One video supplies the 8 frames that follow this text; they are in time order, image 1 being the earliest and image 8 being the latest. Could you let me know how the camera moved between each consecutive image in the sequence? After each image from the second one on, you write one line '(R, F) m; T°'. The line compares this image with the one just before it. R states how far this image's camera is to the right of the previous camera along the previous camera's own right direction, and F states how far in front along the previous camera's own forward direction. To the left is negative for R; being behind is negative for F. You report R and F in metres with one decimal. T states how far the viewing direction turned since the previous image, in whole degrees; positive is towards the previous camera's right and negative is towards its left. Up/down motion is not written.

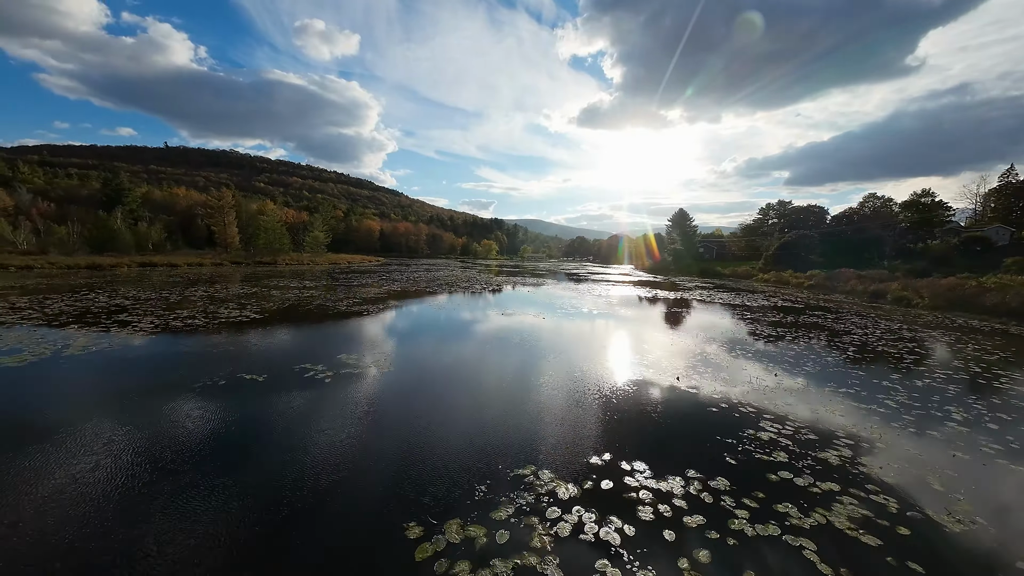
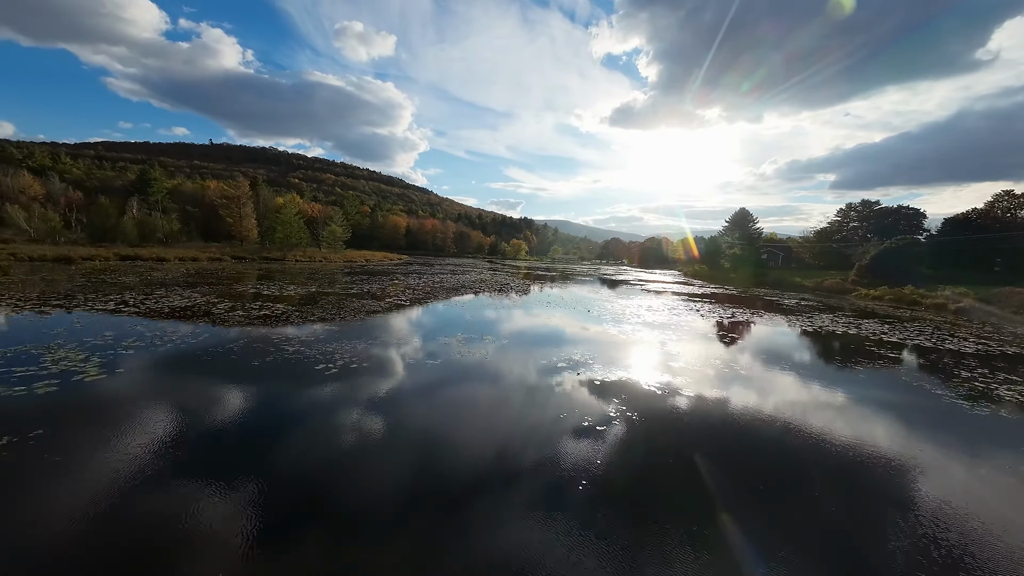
(-0.2, +1.0) m; -4°
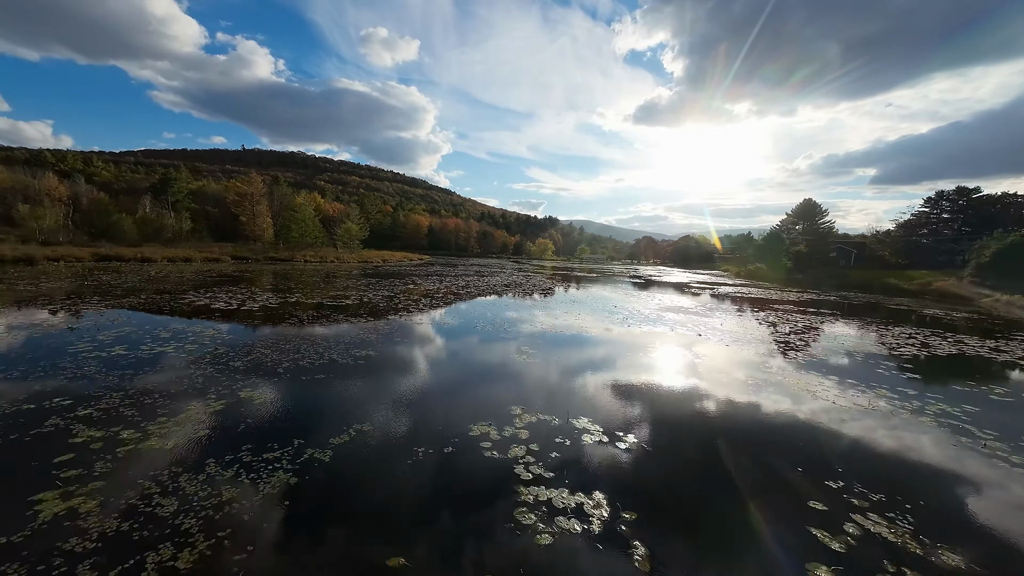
(-0.2, +0.9) m; -3°
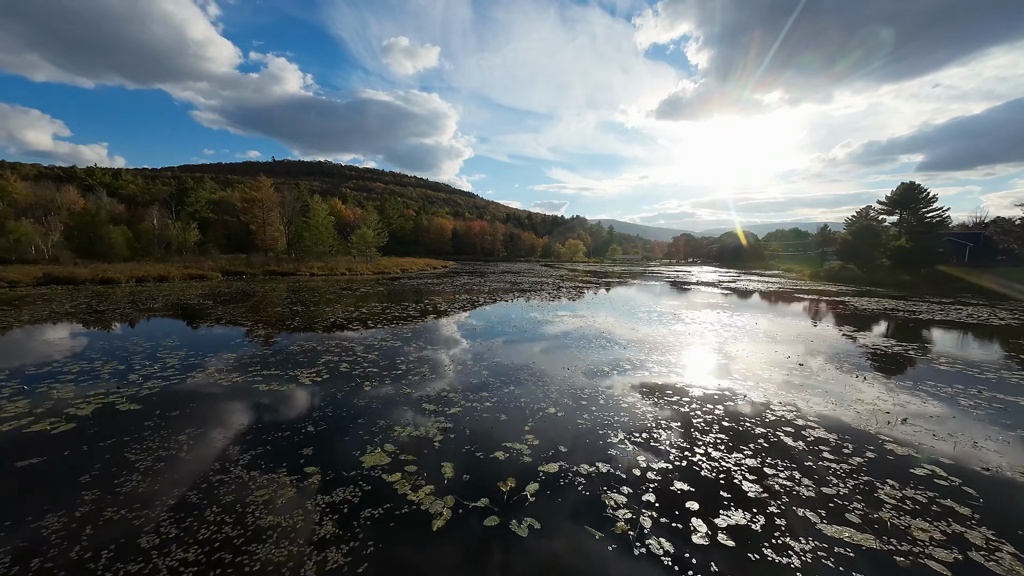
(-0.3, +1.0) m; -4°
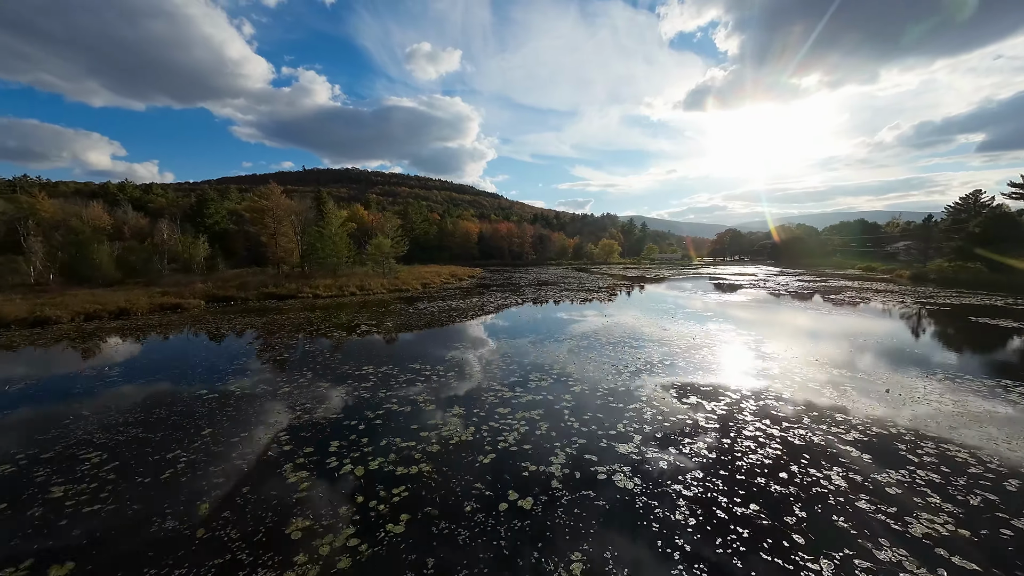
(-0.2, +1.0) m; -4°
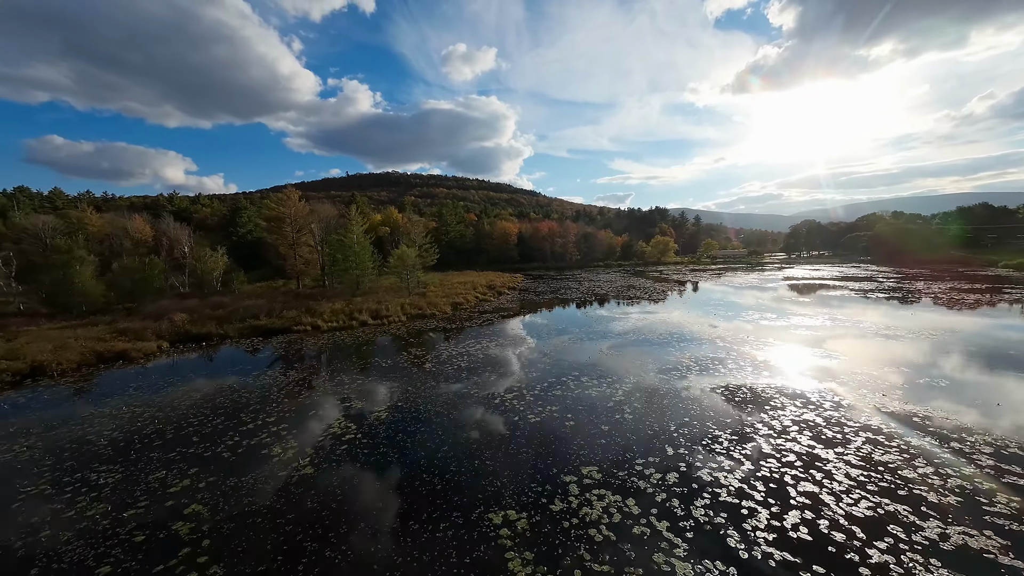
(-0.2, +1.1) m; -6°
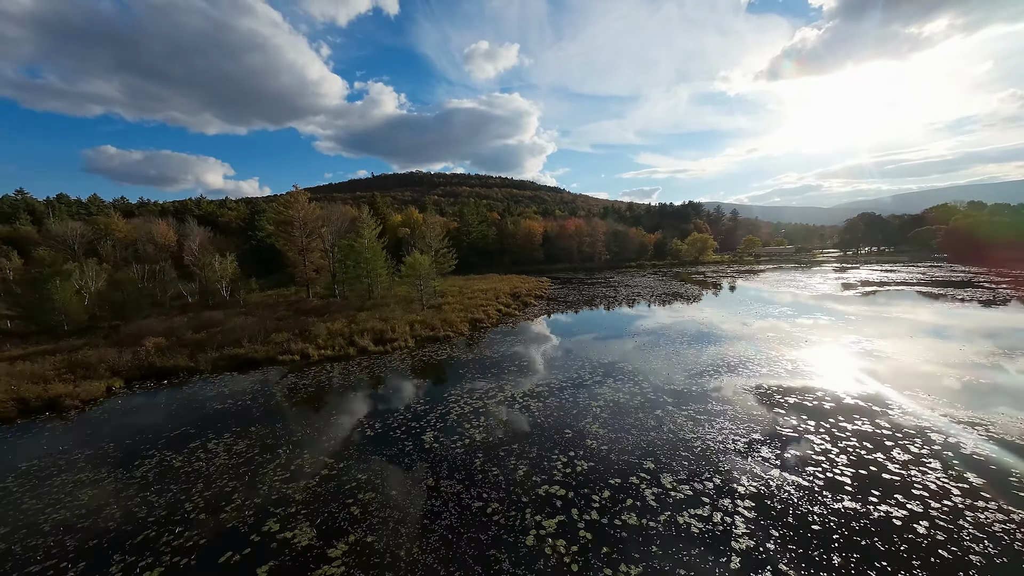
(-0.1, +0.6) m; -4°
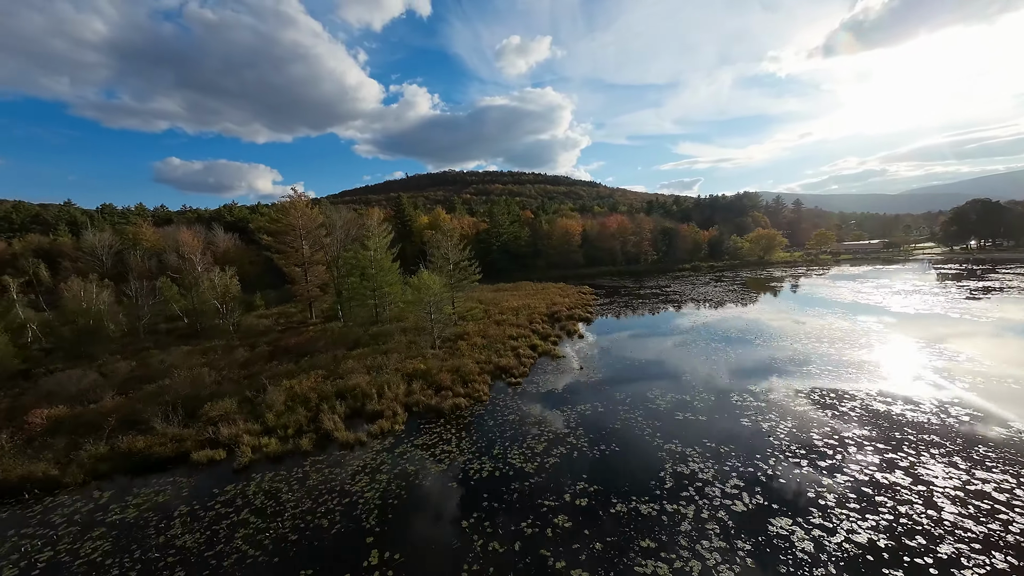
(-0.1, +1.1) m; -5°
